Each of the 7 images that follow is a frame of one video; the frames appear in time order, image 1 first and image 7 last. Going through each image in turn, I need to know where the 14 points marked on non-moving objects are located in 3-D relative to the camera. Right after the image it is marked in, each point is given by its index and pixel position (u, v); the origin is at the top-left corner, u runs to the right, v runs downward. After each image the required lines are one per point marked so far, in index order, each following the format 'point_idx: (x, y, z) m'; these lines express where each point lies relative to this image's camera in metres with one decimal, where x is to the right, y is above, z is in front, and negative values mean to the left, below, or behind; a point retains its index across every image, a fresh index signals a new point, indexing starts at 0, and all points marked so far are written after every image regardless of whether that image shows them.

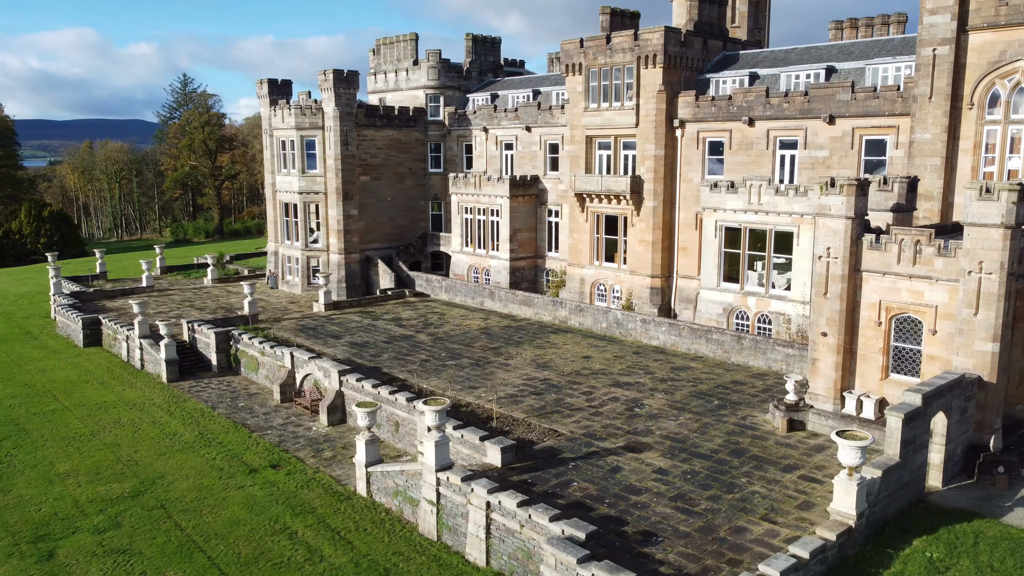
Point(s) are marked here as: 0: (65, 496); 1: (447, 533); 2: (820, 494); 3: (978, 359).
0: (-9.6, -4.5, +17.5) m
1: (-1.2, -4.6, +15.4) m
2: (+5.7, -3.8, +14.9) m
3: (+9.0, -1.3, +15.7) m
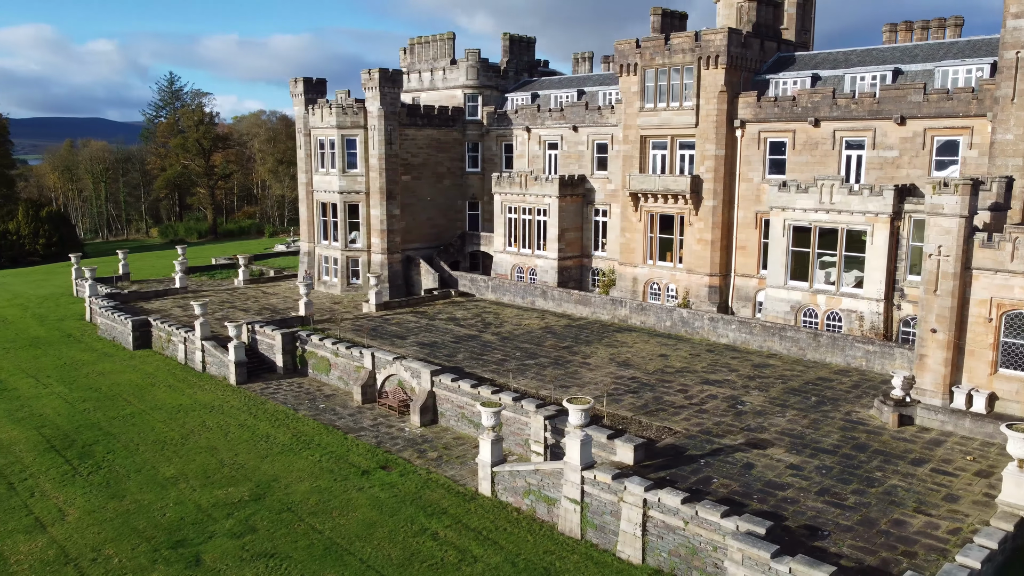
0: (-6.9, -4.5, +17.2) m
1: (+1.5, -4.6, +15.4) m
2: (+8.5, -3.7, +15.3) m
3: (+11.8, -1.3, +16.2) m
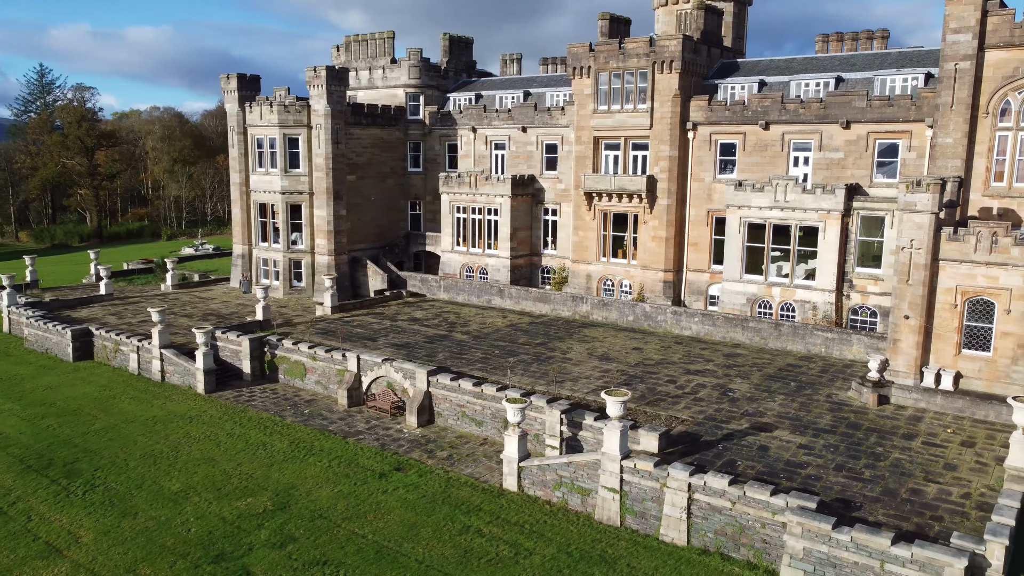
0: (-6.2, -4.6, +16.5) m
1: (+2.4, -4.5, +16.0) m
2: (+9.2, -3.5, +16.9) m
3: (+12.3, -1.0, +18.3) m
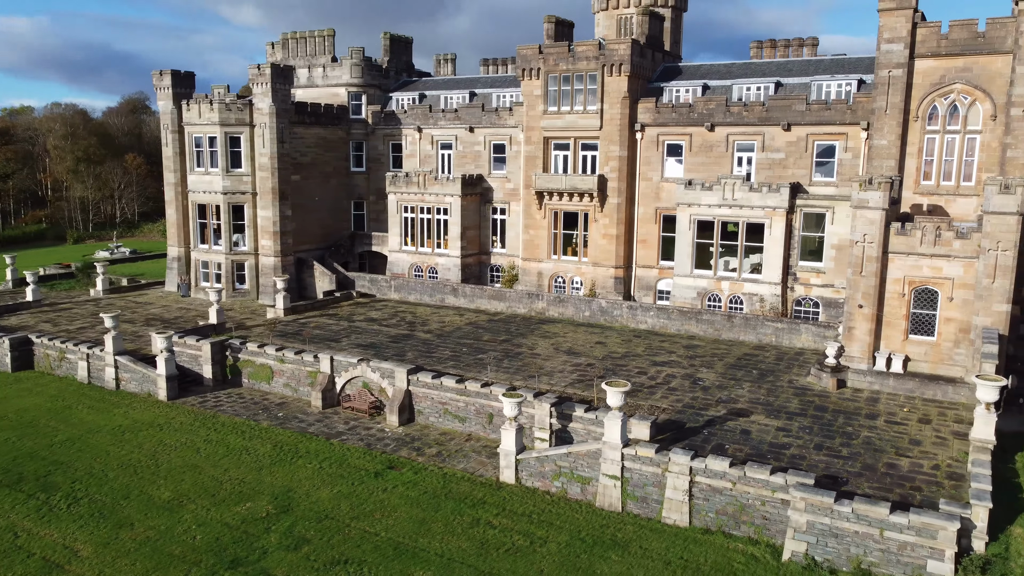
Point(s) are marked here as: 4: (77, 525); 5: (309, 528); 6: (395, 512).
0: (-6.1, -4.6, +16.2) m
1: (+2.5, -4.4, +16.7) m
2: (+9.2, -3.3, +18.4) m
3: (+12.0, -0.7, +20.2) m
4: (-8.6, -4.7, +16.0) m
5: (-4.0, -4.7, +15.9) m
6: (-2.4, -4.6, +16.6) m
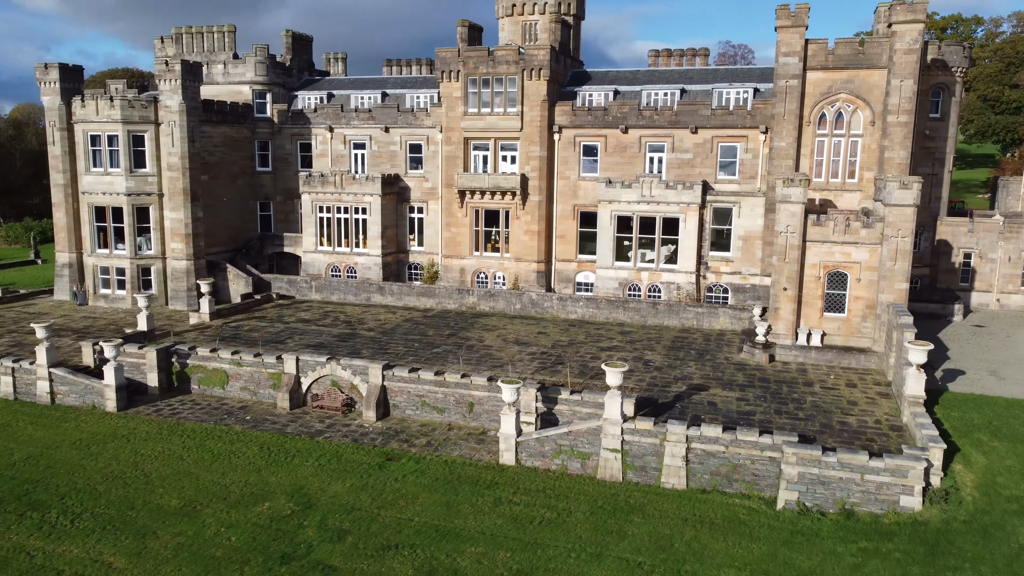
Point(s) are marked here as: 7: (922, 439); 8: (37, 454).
0: (-5.6, -4.7, +16.1) m
1: (+2.7, -4.2, +18.4) m
2: (+8.9, -2.8, +21.4) m
3: (+11.2, -0.2, +23.7) m
4: (-8.0, -4.8, +15.5) m
5: (-3.4, -4.6, +16.2) m
6: (-2.0, -4.5, +17.2) m
7: (+8.7, -3.2, +17.2) m
8: (-11.4, -4.0, +19.6) m
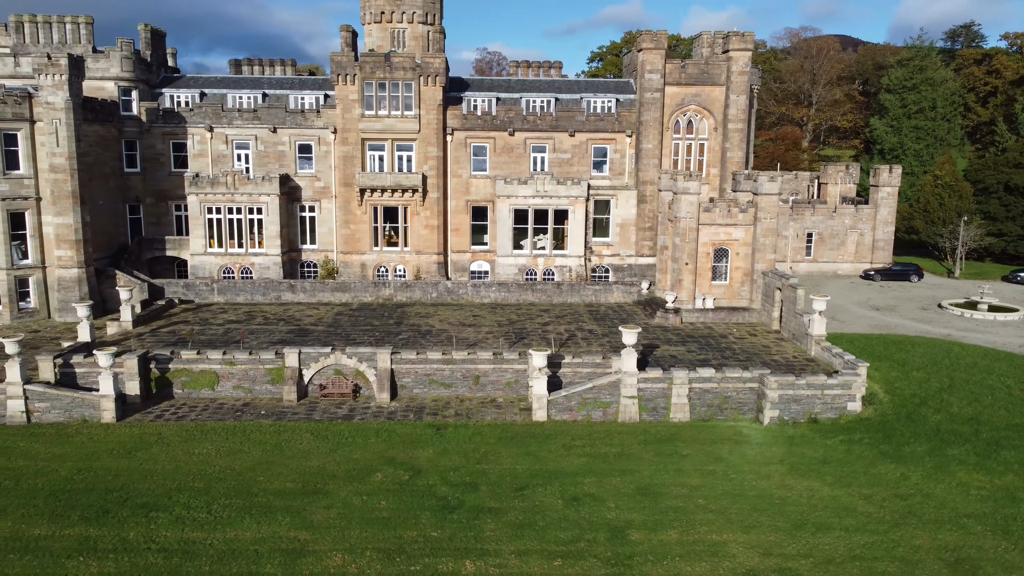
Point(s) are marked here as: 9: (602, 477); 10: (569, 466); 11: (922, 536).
0: (-3.2, -4.4, +17.6) m
1: (+3.7, -3.5, +22.6) m
2: (+8.4, -1.8, +27.6) m
3: (+9.6, +1.0, +30.5) m
4: (-5.2, -4.7, +16.2) m
5: (-1.2, -4.3, +18.5) m
6: (-0.3, -4.1, +19.9) m
7: (+9.7, -2.2, +23.6) m
8: (-10.0, -4.1, +18.8) m
9: (+2.0, -4.3, +18.6) m
10: (+1.3, -4.2, +19.1) m
11: (+8.1, -4.9, +16.0) m
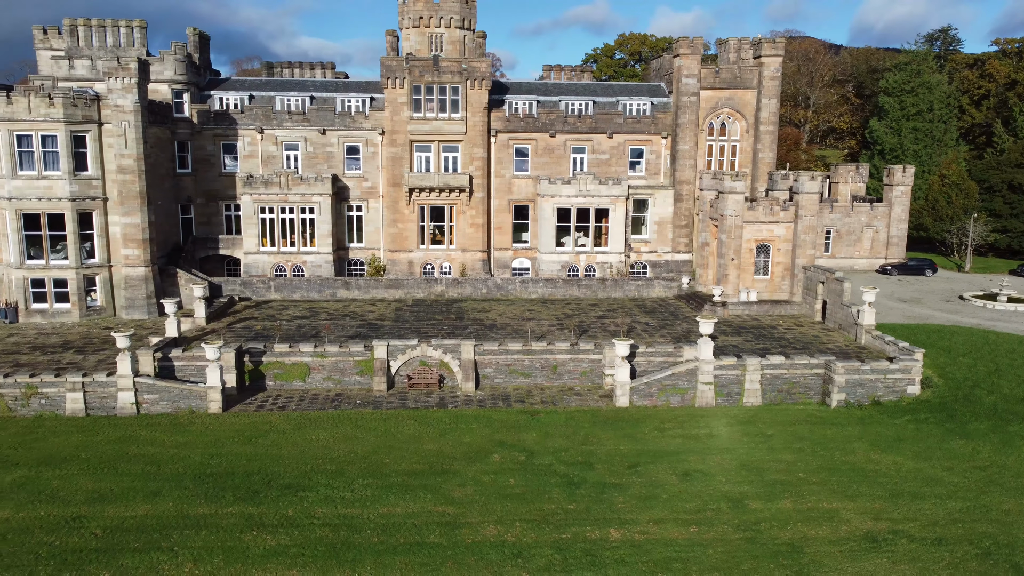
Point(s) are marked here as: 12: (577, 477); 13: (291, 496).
0: (-0.5, -4.3, +18.9) m
1: (+6.2, -3.3, +24.2) m
2: (+10.7, -1.6, +29.3) m
3: (+11.8, +1.2, +32.3) m
4: (-2.5, -4.5, +17.4) m
5: (+1.4, -4.1, +19.8) m
6: (+2.3, -3.9, +21.3) m
7: (+12.1, -1.9, +25.3) m
8: (-7.3, -4.0, +19.8) m
9: (+4.7, -4.1, +20.0) m
10: (+3.9, -4.0, +20.6) m
11: (+10.8, -4.6, +17.7) m
12: (+1.4, -4.4, +18.6) m
13: (-4.8, -4.5, +17.4) m
